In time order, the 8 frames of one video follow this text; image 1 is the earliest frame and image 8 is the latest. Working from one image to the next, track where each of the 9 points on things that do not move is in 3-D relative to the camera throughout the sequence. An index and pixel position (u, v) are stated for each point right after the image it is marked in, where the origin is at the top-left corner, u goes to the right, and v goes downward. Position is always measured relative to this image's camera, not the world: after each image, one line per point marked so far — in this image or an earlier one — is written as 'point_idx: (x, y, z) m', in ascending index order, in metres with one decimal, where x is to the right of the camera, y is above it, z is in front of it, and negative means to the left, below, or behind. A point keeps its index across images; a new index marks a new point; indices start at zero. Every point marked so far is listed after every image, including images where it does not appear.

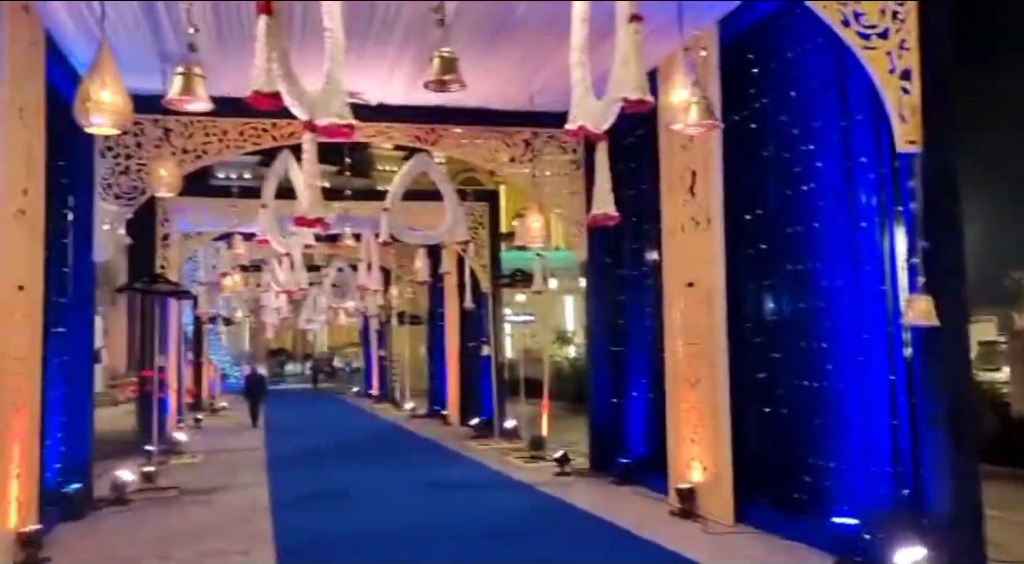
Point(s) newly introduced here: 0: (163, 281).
0: (-3.5, 0.0, +8.5) m
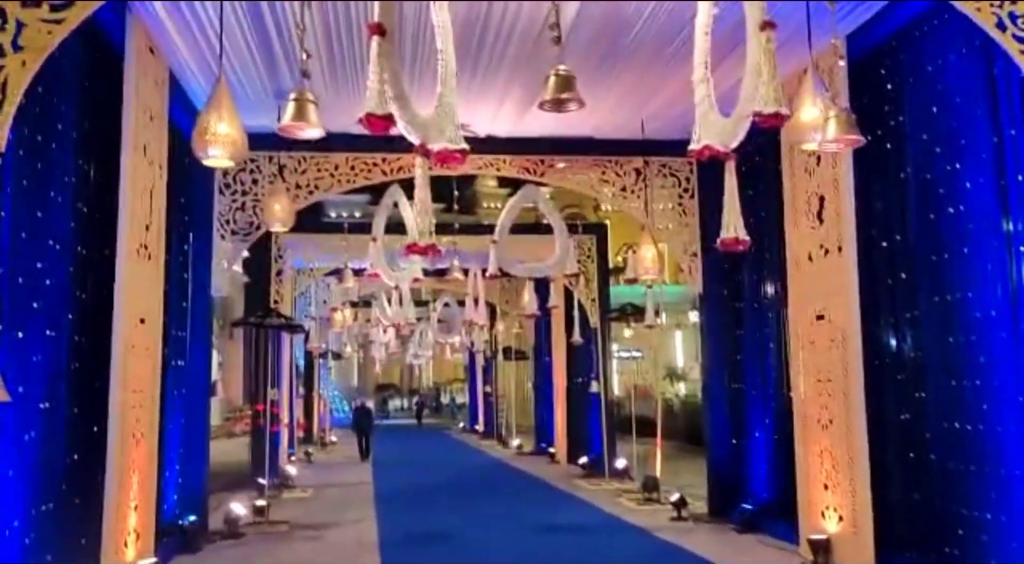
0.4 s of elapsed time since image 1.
0: (-2.4, -0.3, +8.6) m
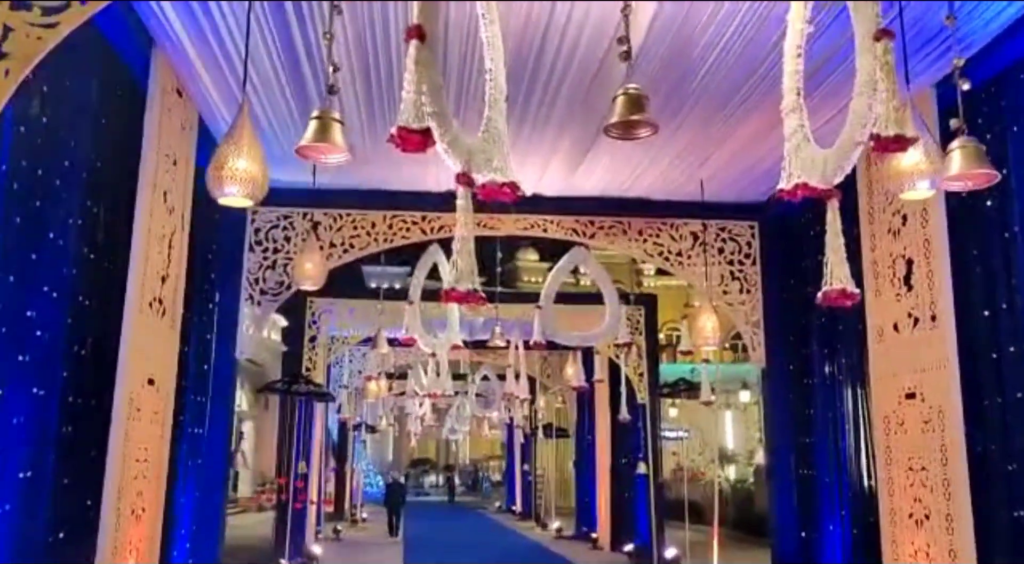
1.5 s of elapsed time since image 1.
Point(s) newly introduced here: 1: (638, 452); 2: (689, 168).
0: (-2.0, -0.9, +8.0) m
1: (+1.8, -2.4, +12.1) m
2: (+1.4, +0.9, +6.8) m
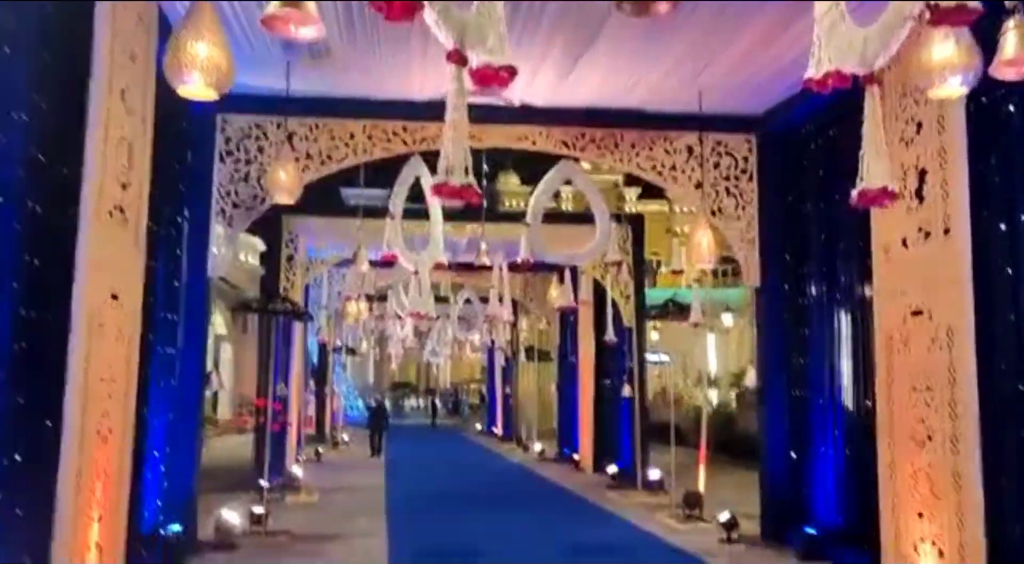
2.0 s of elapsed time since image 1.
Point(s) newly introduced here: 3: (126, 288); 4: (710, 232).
0: (-2.1, -0.2, +7.7) m
1: (+1.6, -1.3, +11.9) m
2: (+1.3, +1.6, +6.4) m
3: (-2.2, 0.0, +4.8) m
4: (+1.6, +0.4, +6.9) m
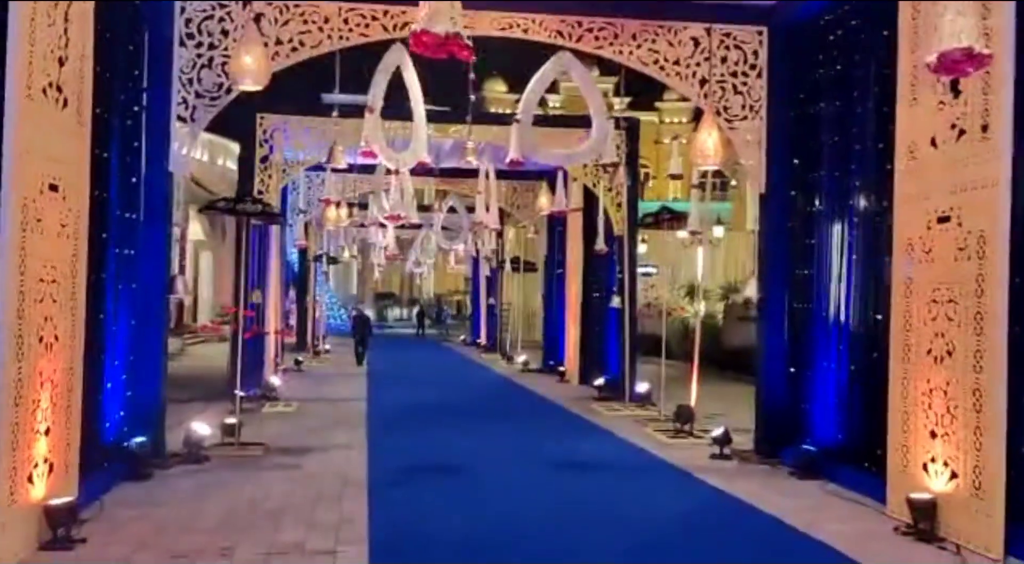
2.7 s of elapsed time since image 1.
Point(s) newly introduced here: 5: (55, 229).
0: (-2.2, +0.7, +7.2) m
1: (+1.4, 0.0, +11.6) m
2: (+1.3, +2.2, +5.8) m
3: (-2.2, +0.5, +4.3) m
4: (+1.5, +1.1, +6.4) m
5: (-2.2, +0.3, +4.2) m
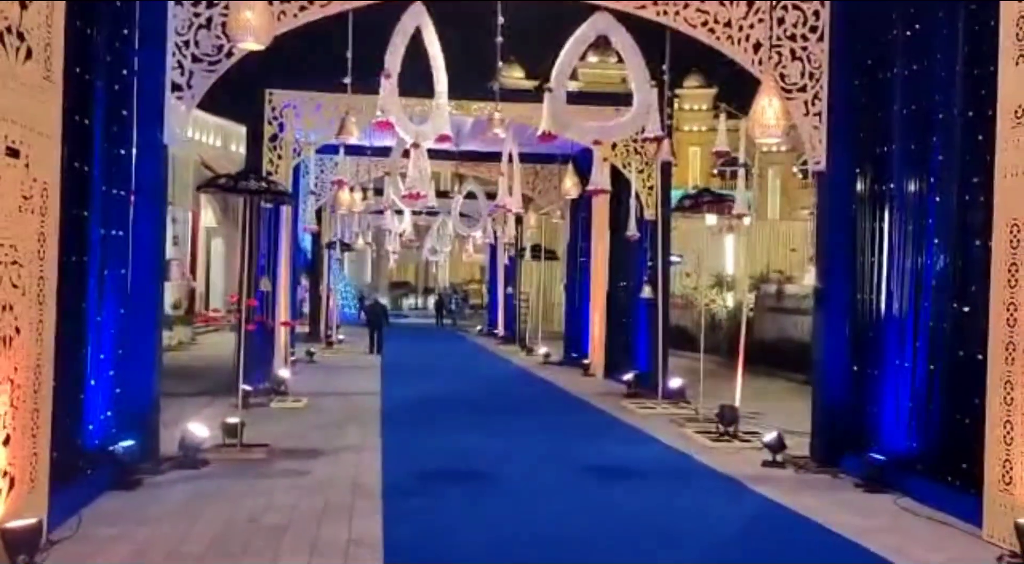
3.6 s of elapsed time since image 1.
0: (-2.0, +0.8, +6.5) m
1: (+1.7, +0.1, +10.9) m
2: (+1.5, +2.3, +5.1) m
3: (-2.1, +0.6, +3.7) m
4: (+1.7, +1.2, +5.7) m
5: (-2.1, +0.3, +3.5) m
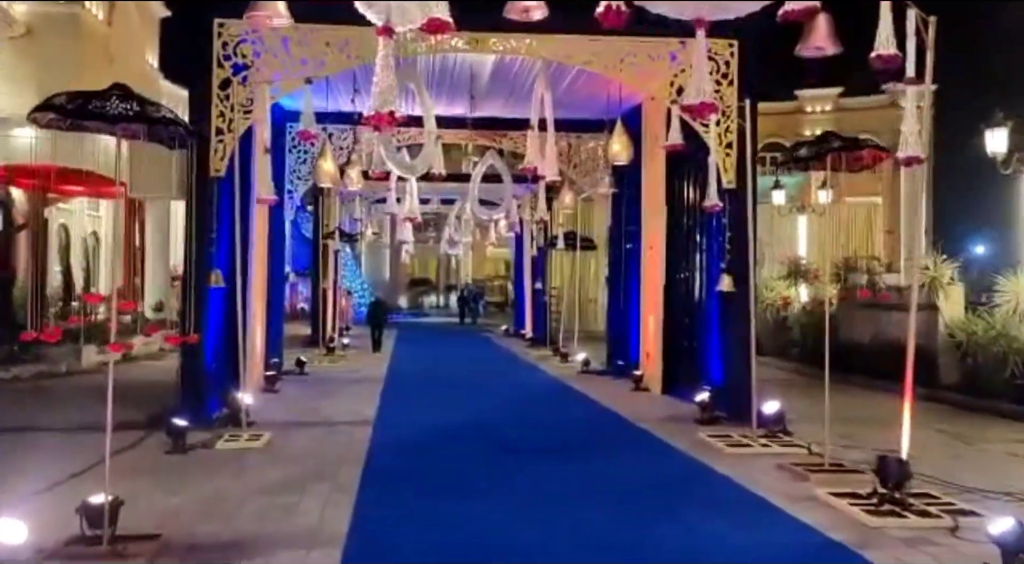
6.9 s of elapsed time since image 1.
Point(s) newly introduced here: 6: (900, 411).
0: (-1.8, +0.8, +4.1) m
1: (+2.0, +0.2, +8.3) m
2: (+1.6, +2.4, +2.5) m
3: (-2.0, +0.6, +1.2) m
4: (+1.9, +1.3, +3.1) m
5: (-1.9, +0.4, +1.1) m
6: (+3.9, -1.3, +8.6) m
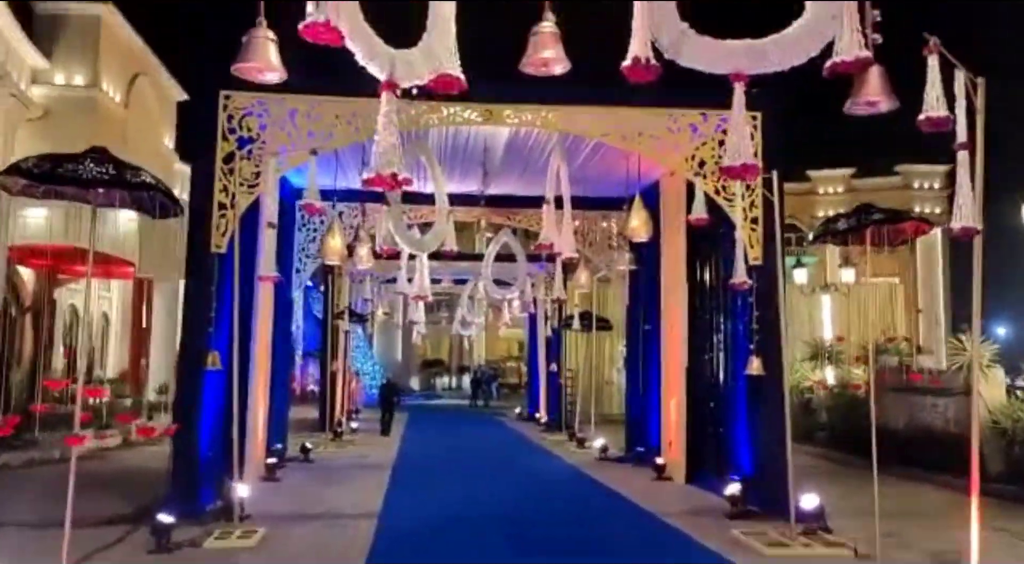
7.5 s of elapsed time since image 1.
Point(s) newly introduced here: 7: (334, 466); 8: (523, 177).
0: (-1.7, +0.5, +3.7) m
1: (+2.1, -0.5, +7.8) m
2: (+1.7, +2.2, +2.3) m
3: (-1.9, +0.5, +0.9) m
4: (+1.9, +1.0, +2.8) m
5: (-1.9, +0.3, +0.7) m
6: (+4.1, -2.1, +8.0) m
7: (-2.2, -2.3, +10.6) m
8: (+0.1, +1.2, +10.1) m
